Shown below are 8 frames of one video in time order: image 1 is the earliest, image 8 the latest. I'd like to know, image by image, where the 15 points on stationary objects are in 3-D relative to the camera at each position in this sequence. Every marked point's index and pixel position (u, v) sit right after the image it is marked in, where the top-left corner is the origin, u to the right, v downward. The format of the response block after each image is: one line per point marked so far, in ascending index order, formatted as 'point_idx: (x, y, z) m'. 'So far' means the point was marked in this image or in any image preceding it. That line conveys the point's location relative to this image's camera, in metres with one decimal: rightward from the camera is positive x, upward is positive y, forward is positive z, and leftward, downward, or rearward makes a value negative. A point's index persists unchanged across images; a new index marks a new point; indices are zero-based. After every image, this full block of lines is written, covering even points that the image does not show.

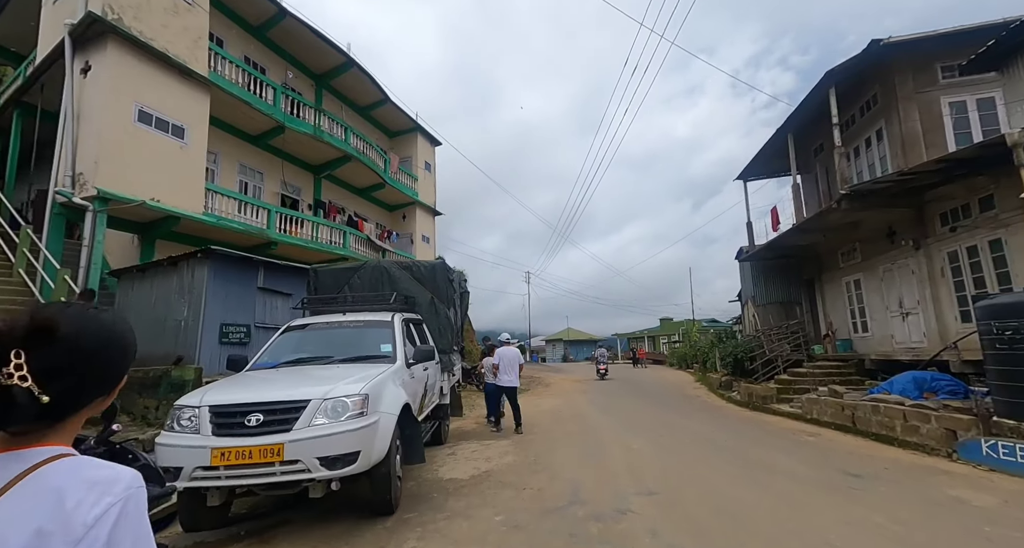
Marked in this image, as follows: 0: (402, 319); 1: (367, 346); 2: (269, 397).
0: (-1.5, -0.6, +6.0) m
1: (-1.8, -0.9, +5.4) m
2: (-2.1, -1.1, +3.8) m
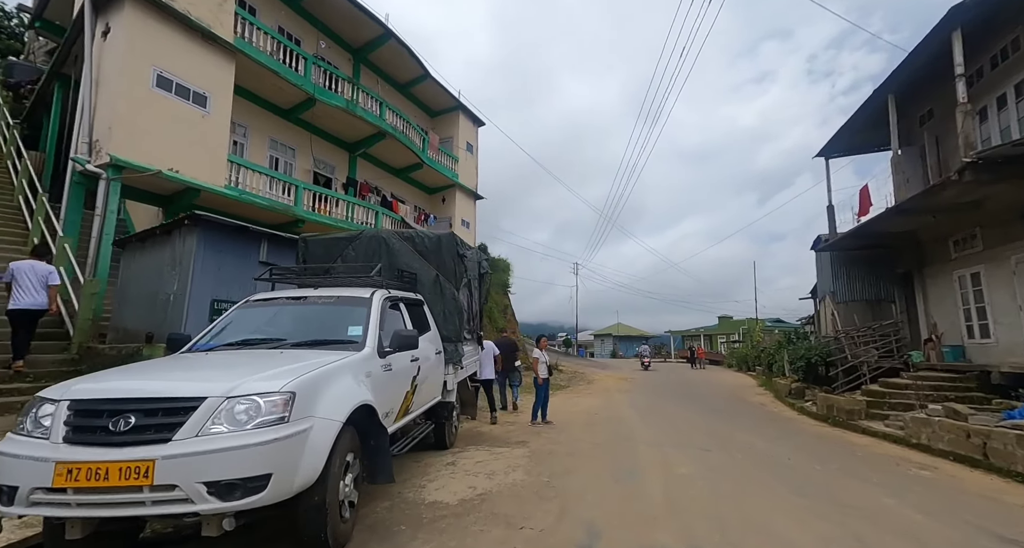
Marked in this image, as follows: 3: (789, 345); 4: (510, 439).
0: (-1.4, -0.3, +4.8) m
1: (-1.7, -0.5, +4.3) m
2: (-2.2, -0.7, +2.7) m
3: (+11.2, -2.9, +18.0) m
4: (-0.1, -2.7, +7.2) m
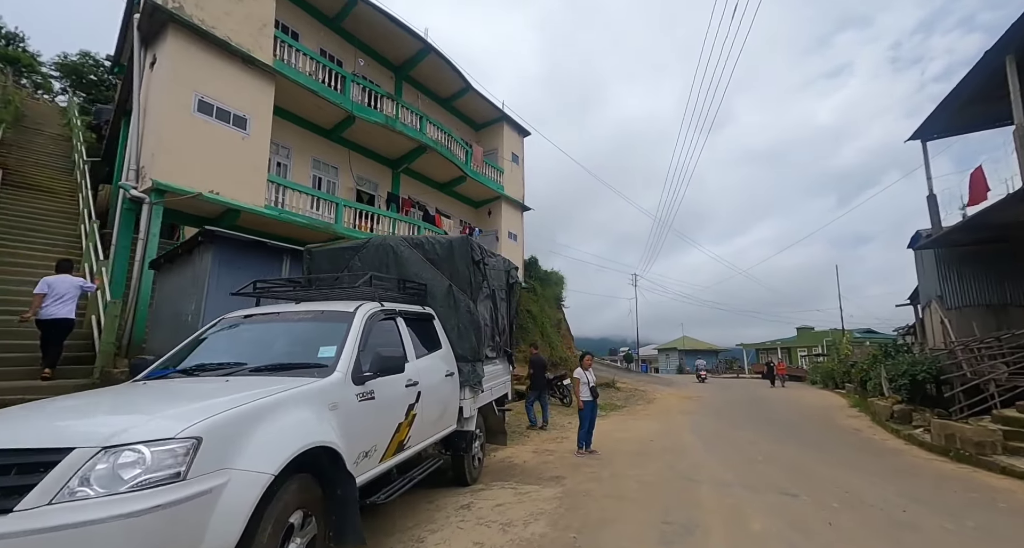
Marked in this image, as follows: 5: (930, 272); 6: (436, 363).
0: (-1.3, -0.3, +4.1) m
1: (-1.7, -0.6, +3.6) m
2: (-2.4, -0.8, +2.1) m
3: (+13.0, -3.0, +15.4) m
4: (+0.4, -2.8, +6.2) m
5: (+13.9, +0.1, +14.7) m
6: (-0.8, -1.0, +5.0) m
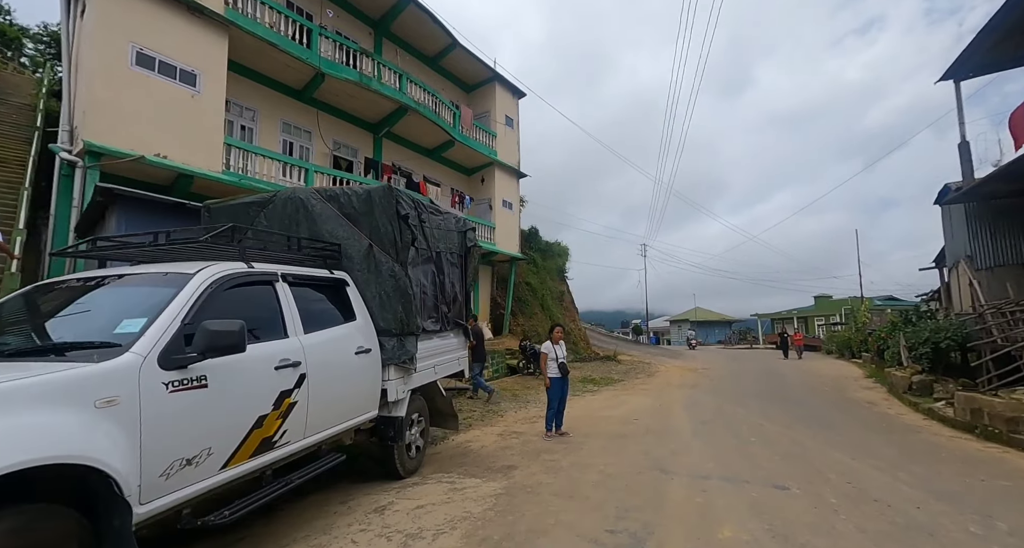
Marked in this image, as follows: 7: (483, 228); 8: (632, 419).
0: (-2.0, 0.0, +3.2) m
1: (-2.4, -0.3, +2.7) m
2: (-3.1, -0.6, +1.3) m
3: (+12.7, -1.7, +14.2) m
4: (-0.2, -2.3, +5.4) m
5: (+13.4, +1.3, +13.3) m
6: (-1.5, -0.6, +4.1) m
7: (-1.2, +2.0, +19.5) m
8: (+2.2, -2.6, +8.1) m
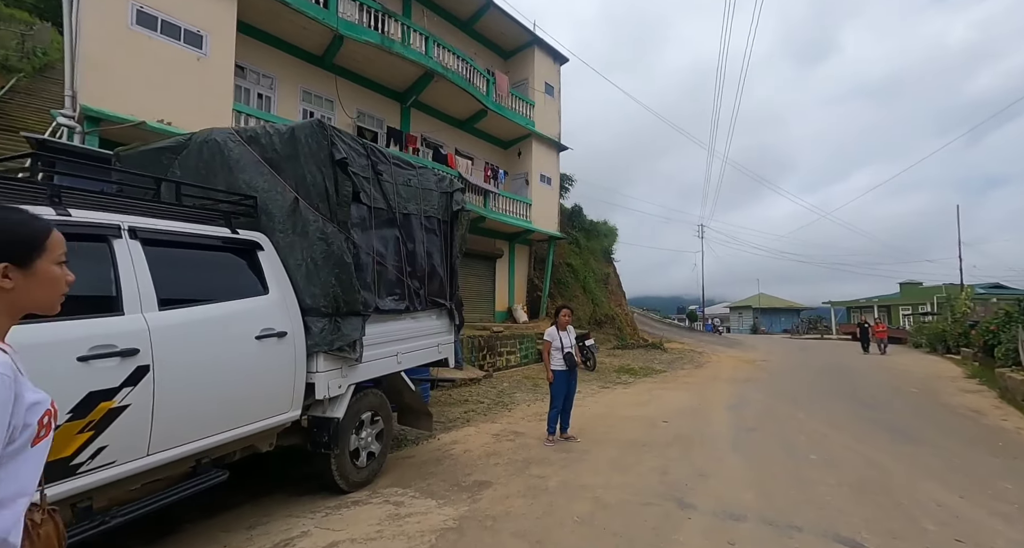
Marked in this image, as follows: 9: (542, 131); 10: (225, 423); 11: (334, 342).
0: (-2.4, +0.3, +2.3) m
1: (-2.9, 0.0, +1.9) m
2: (-3.8, -0.4, +0.5) m
3: (+13.4, -1.2, +11.5) m
4: (-0.4, -2.0, +4.4) m
5: (+14.1, +1.8, +10.4) m
6: (-1.9, -0.3, +3.1) m
7: (+0.3, +2.8, +18.3) m
8: (+2.3, -2.2, +6.7) m
9: (+1.3, +6.4, +20.0) m
10: (-1.9, -1.0, +3.0) m
11: (-1.4, -0.5, +3.6) m
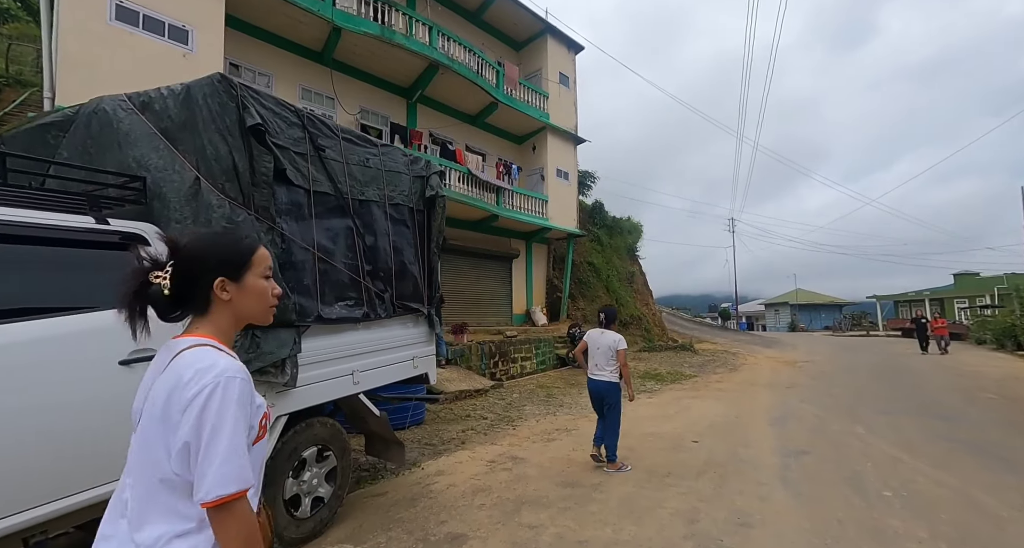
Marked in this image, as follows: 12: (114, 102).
0: (-2.7, +0.2, +1.5) m
1: (-3.2, -0.1, +1.1) m
2: (-4.2, -0.4, -0.2) m
3: (+13.7, -0.8, +9.8) m
4: (-0.5, -2.0, +3.5) m
5: (+14.2, +2.2, +8.7) m
6: (-2.1, -0.3, +2.3) m
7: (+0.8, +2.8, +17.4) m
8: (+2.3, -2.2, +5.7) m
9: (+1.9, +6.5, +19.0) m
10: (-2.1, -1.0, +2.2) m
11: (-1.6, -0.5, +2.8) m
12: (-2.6, +1.1, +3.0) m
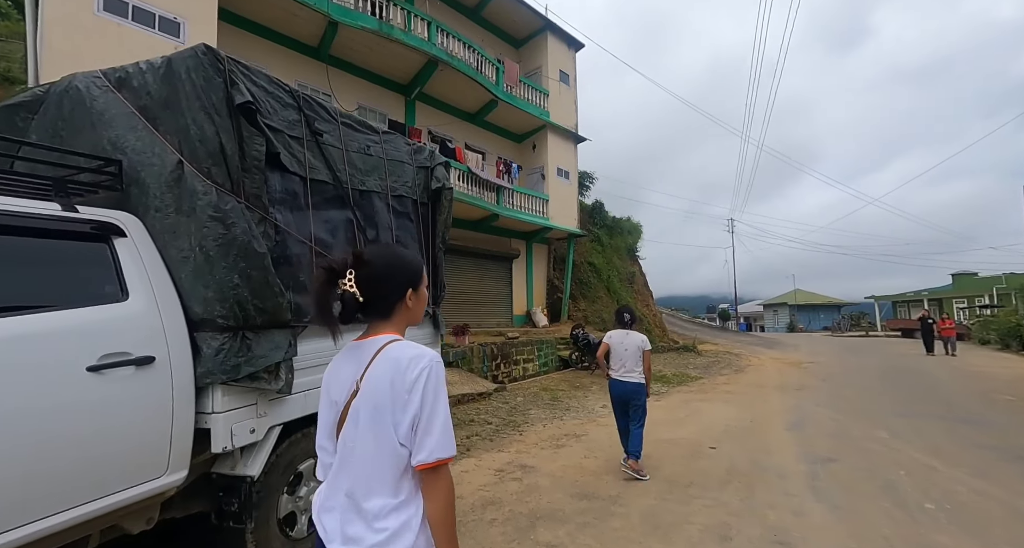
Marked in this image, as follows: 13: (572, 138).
0: (-2.6, +0.3, +1.2) m
1: (-3.1, 0.0, +0.8) m
2: (-4.1, -0.4, -0.5) m
3: (+13.8, -0.8, +9.6) m
4: (-0.4, -1.9, +3.2) m
5: (+14.3, +2.2, +8.5) m
6: (-2.0, -0.3, +2.0) m
7: (+0.9, +2.8, +17.1) m
8: (+2.4, -2.1, +5.4) m
9: (+1.9, +6.4, +18.7) m
10: (-2.0, -1.0, +1.9) m
11: (-1.5, -0.5, +2.5) m
12: (-2.5, +1.2, +2.7) m
13: (+2.6, +6.0, +19.5) m
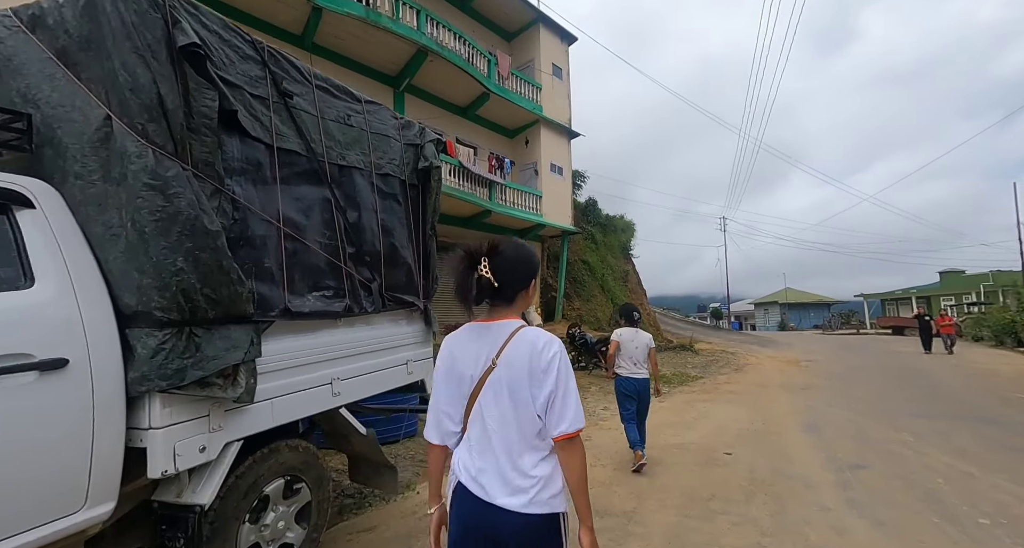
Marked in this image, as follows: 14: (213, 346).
0: (-2.6, +0.4, +0.7) m
1: (-3.0, 0.0, +0.3) m
2: (-4.0, -0.3, -1.0) m
3: (+13.7, -0.6, +9.4) m
4: (-0.4, -1.8, +2.7) m
5: (+14.2, +2.3, +8.3) m
6: (-1.9, -0.2, +1.5) m
7: (+0.6, +2.9, +16.7) m
8: (+2.4, -2.0, +5.0) m
9: (+1.6, +6.5, +18.3) m
10: (-1.9, -0.9, +1.4) m
11: (-1.5, -0.4, +2.0) m
12: (-2.5, +1.2, +2.2) m
13: (+2.3, +6.1, +19.2) m
14: (-1.4, -0.3, +2.1) m
